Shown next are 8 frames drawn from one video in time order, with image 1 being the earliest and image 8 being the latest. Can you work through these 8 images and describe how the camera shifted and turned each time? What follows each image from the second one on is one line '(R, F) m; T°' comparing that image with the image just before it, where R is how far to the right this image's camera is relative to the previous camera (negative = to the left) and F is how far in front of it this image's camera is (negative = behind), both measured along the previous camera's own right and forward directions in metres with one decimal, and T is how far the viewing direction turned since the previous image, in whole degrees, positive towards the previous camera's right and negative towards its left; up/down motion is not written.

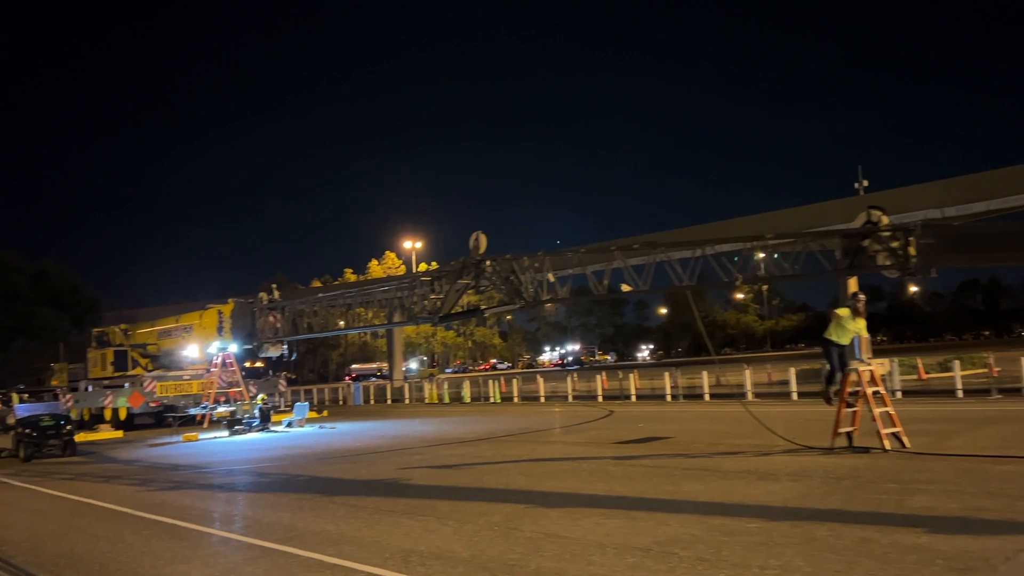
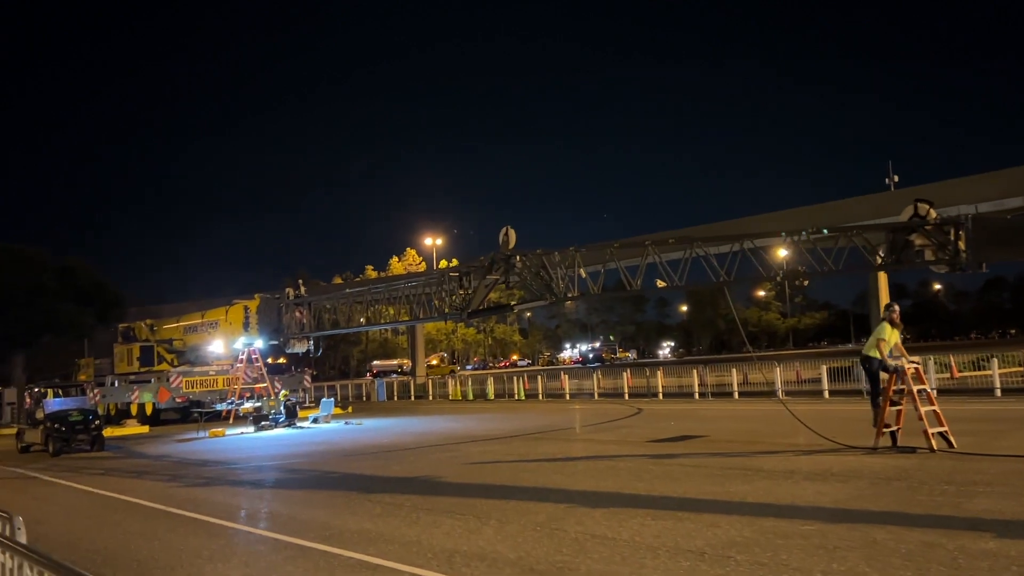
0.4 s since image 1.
(-0.3, +0.3) m; -1°
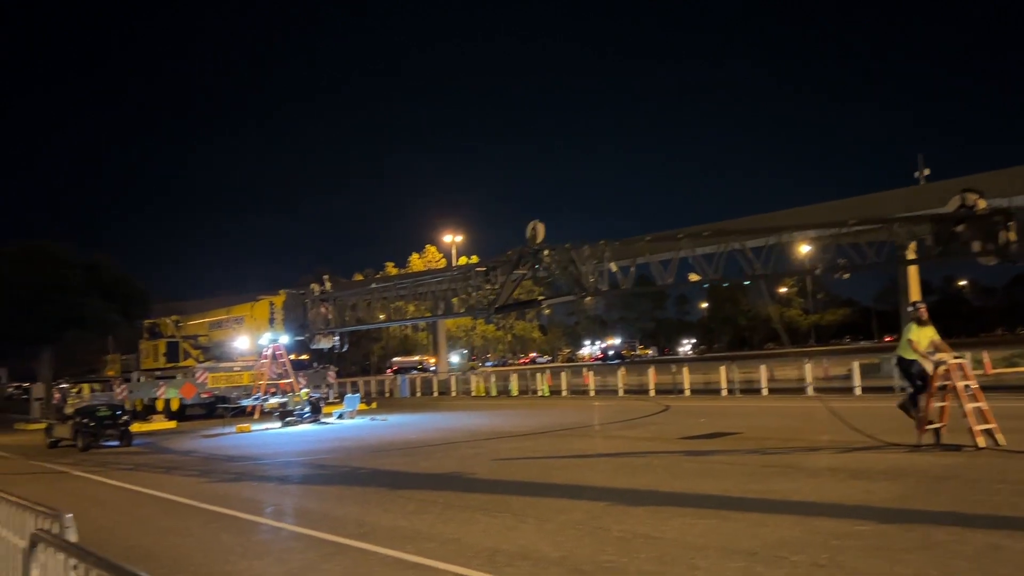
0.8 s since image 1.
(-0.2, +0.2) m; -1°
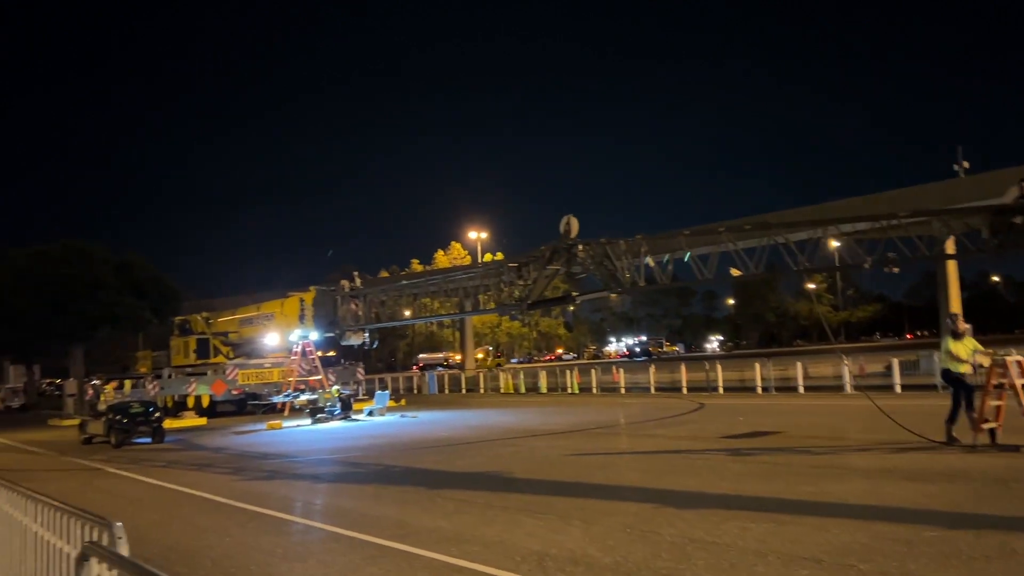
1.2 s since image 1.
(-0.2, +0.3) m; -2°
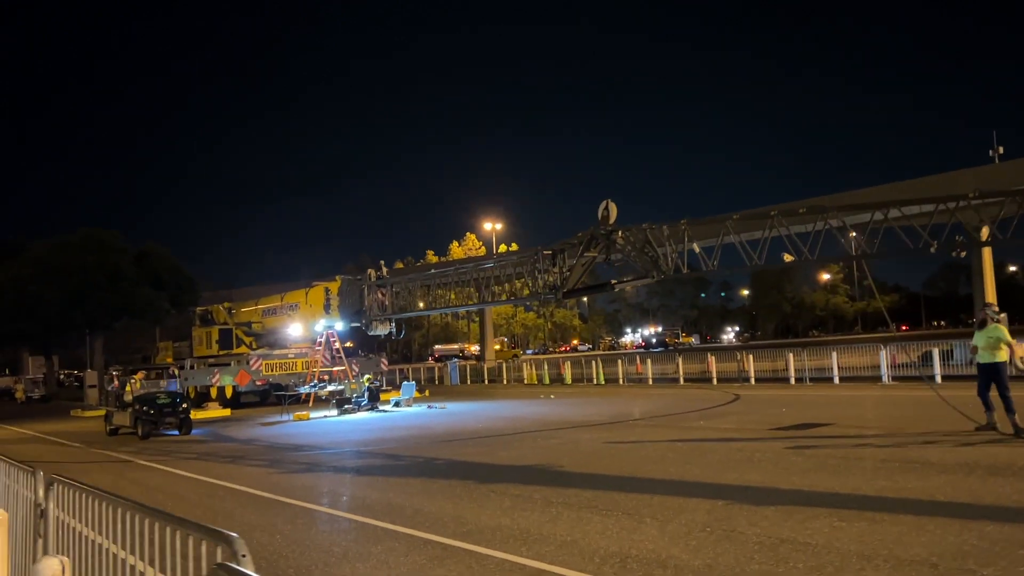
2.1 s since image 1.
(-0.6, +0.5) m; -1°
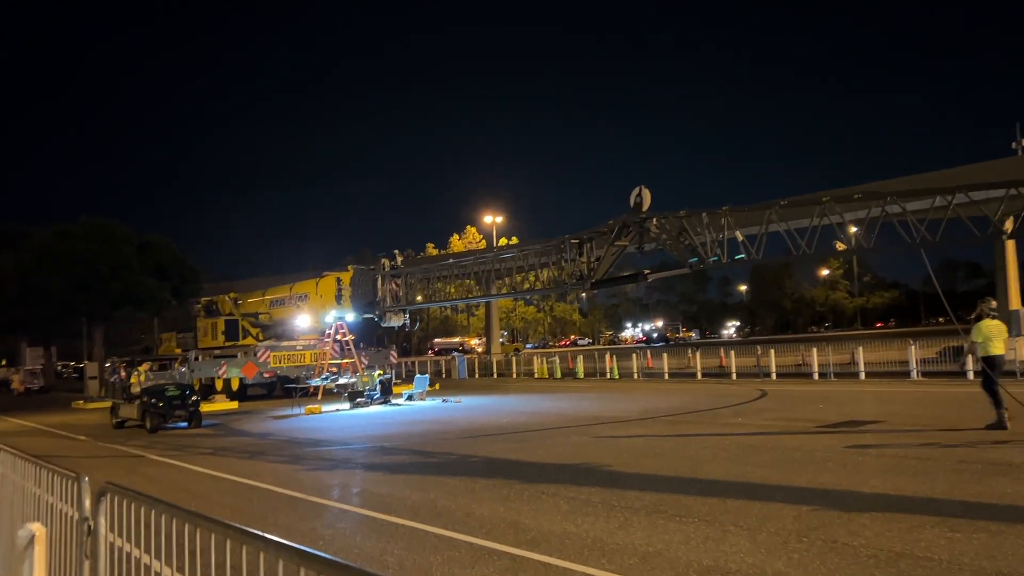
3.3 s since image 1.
(-0.7, +0.8) m; 0°
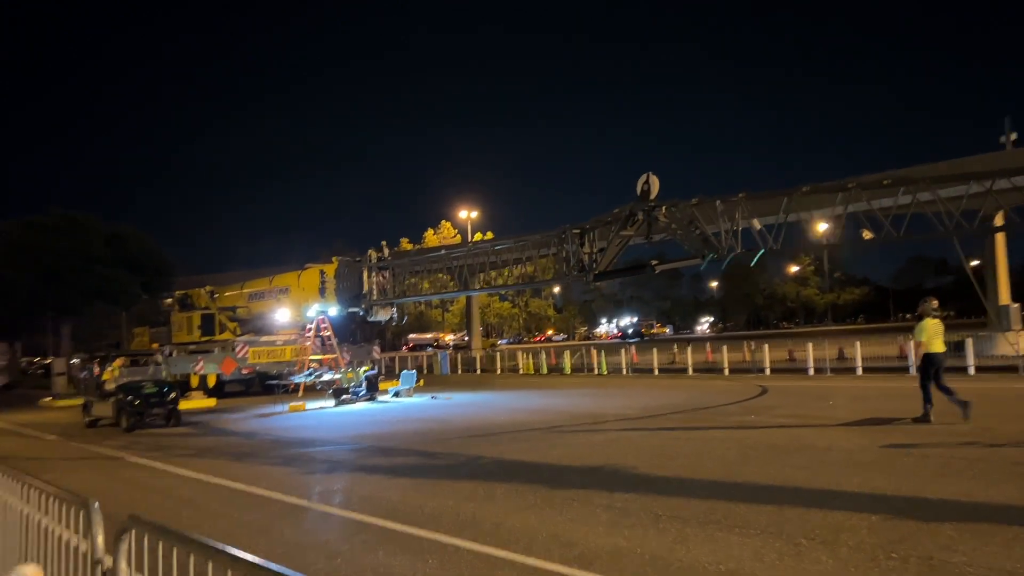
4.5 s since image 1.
(-0.6, +0.9) m; +2°
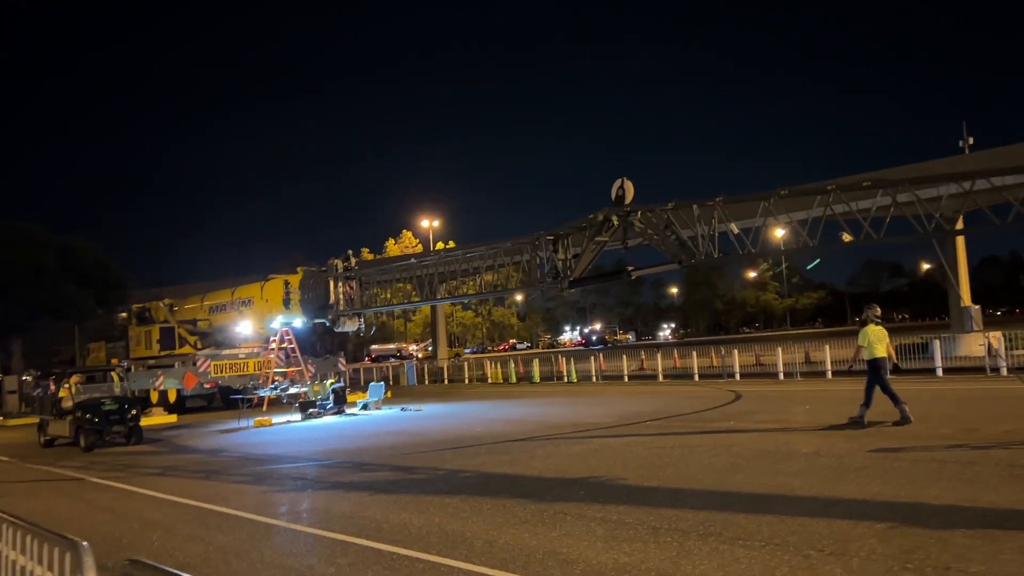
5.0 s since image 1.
(-0.3, +0.3) m; +3°
